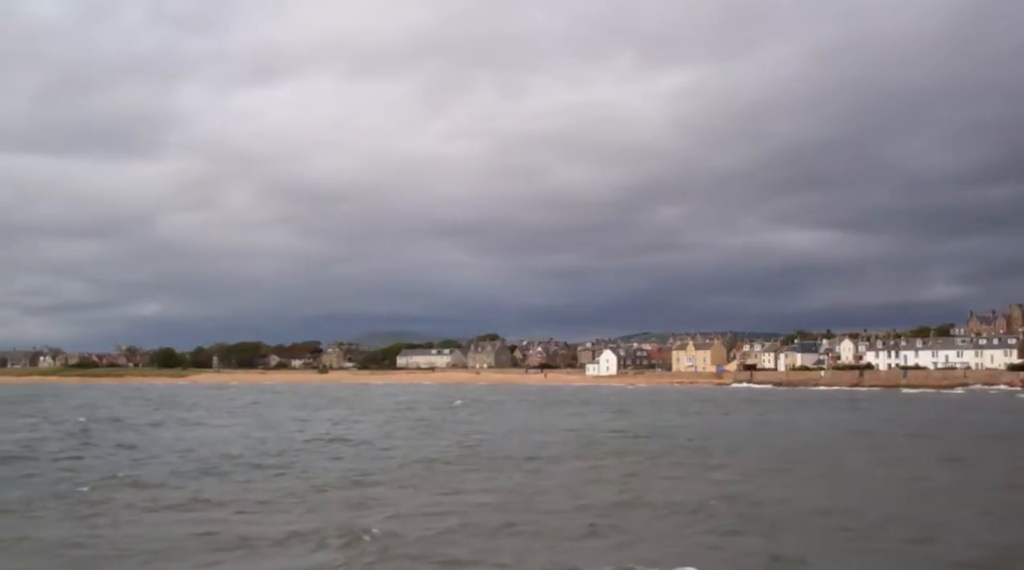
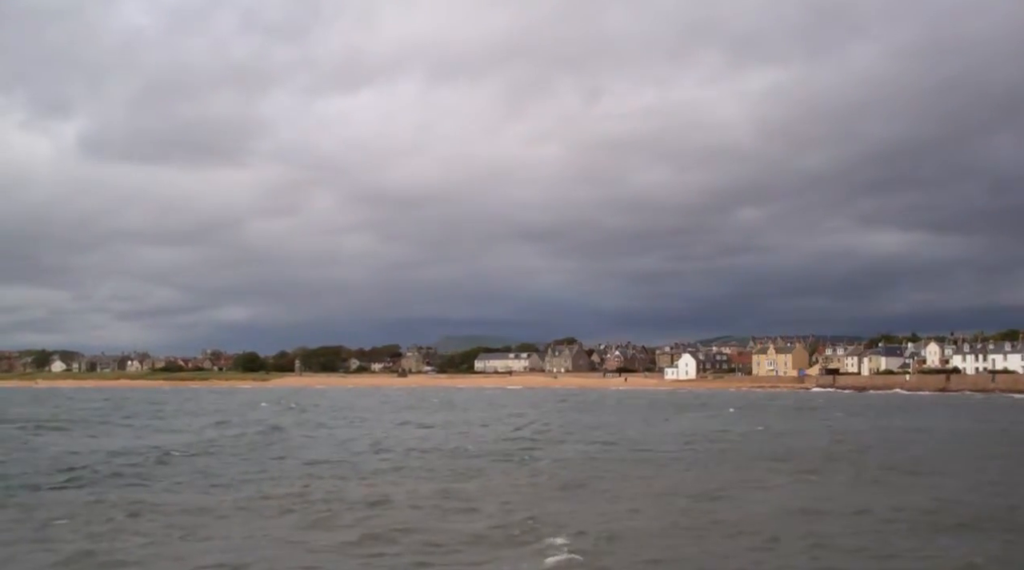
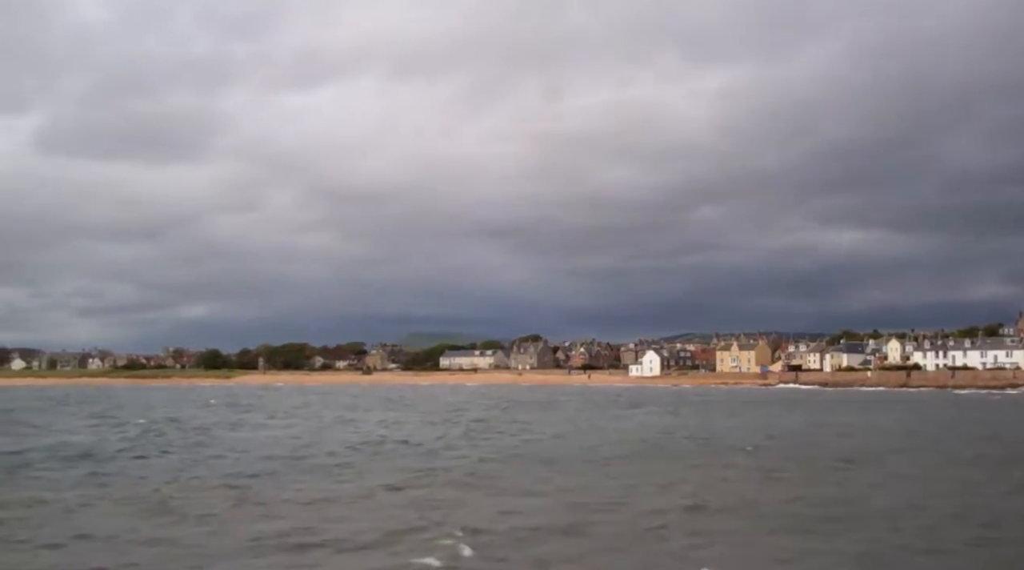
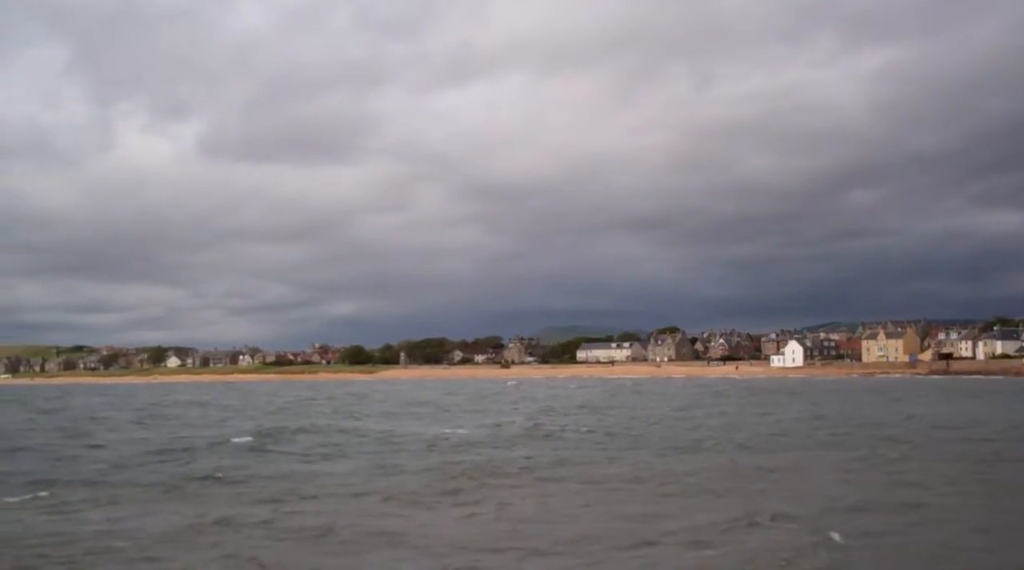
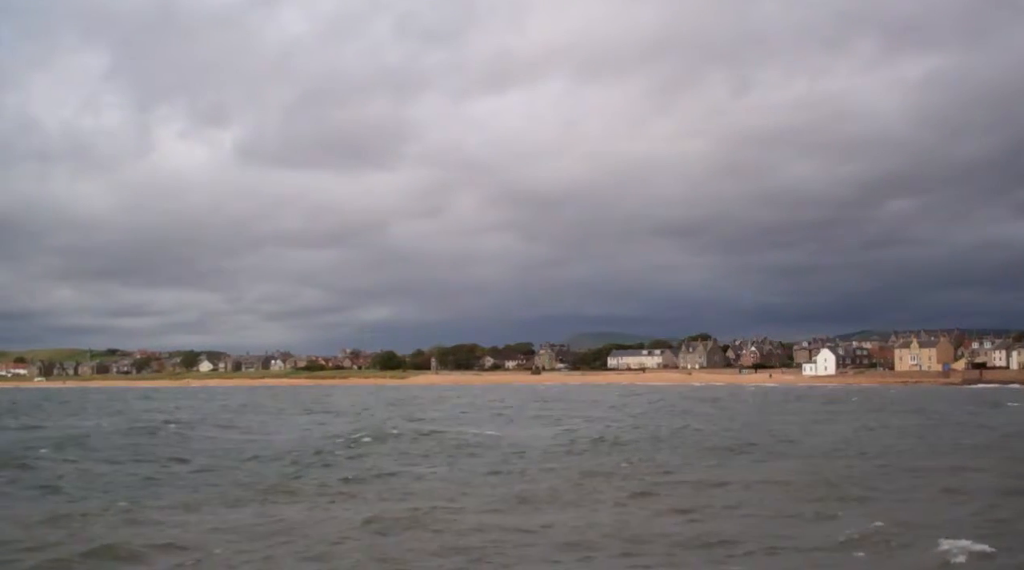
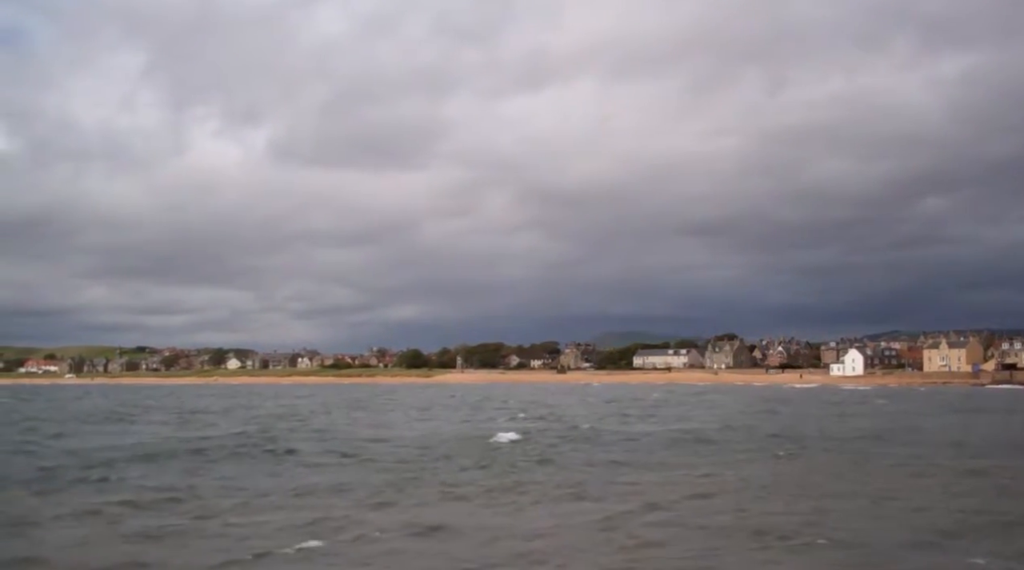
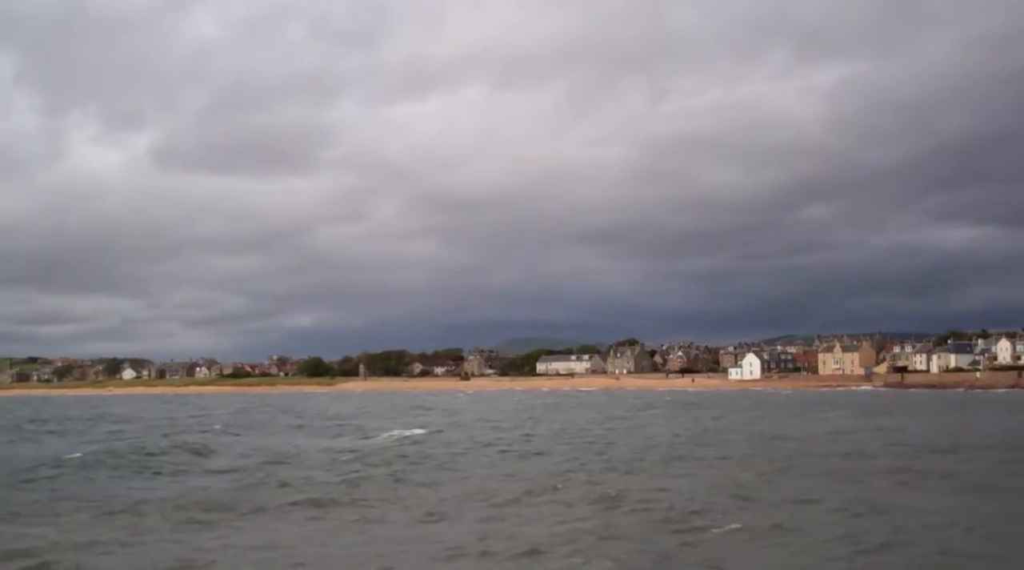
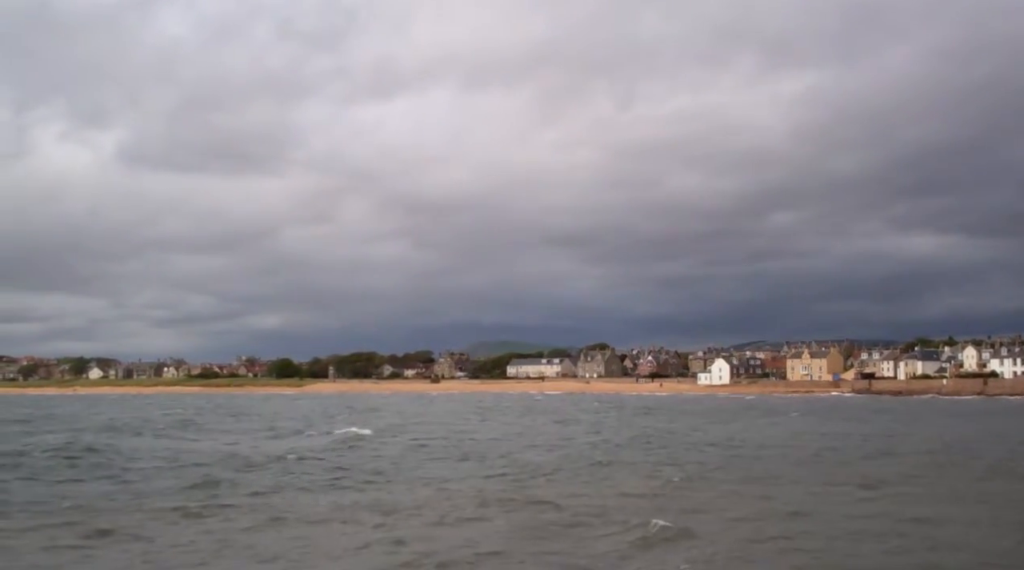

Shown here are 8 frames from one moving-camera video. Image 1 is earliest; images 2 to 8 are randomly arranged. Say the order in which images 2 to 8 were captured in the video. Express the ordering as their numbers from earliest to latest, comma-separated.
3, 2, 8, 7, 4, 5, 6
